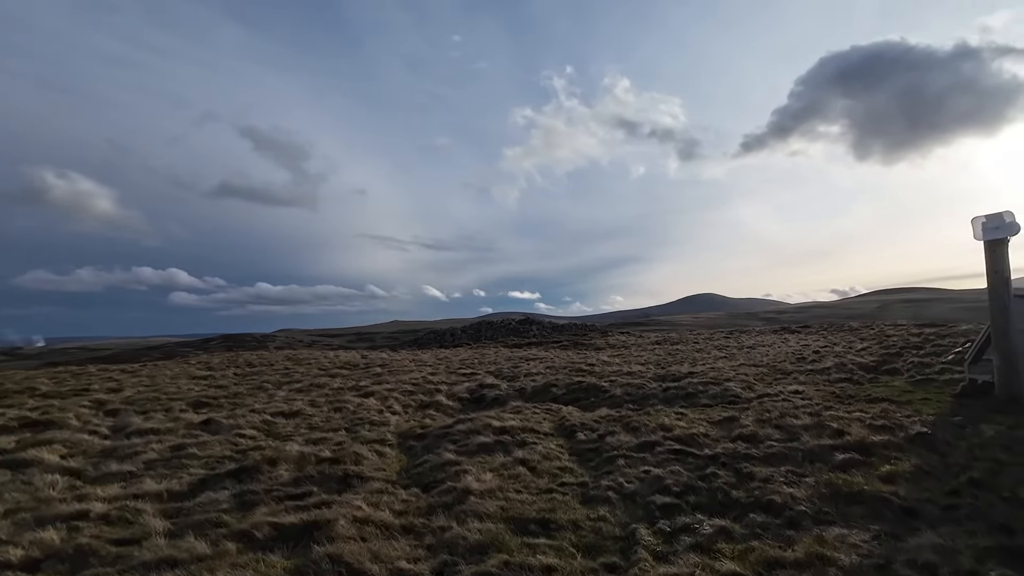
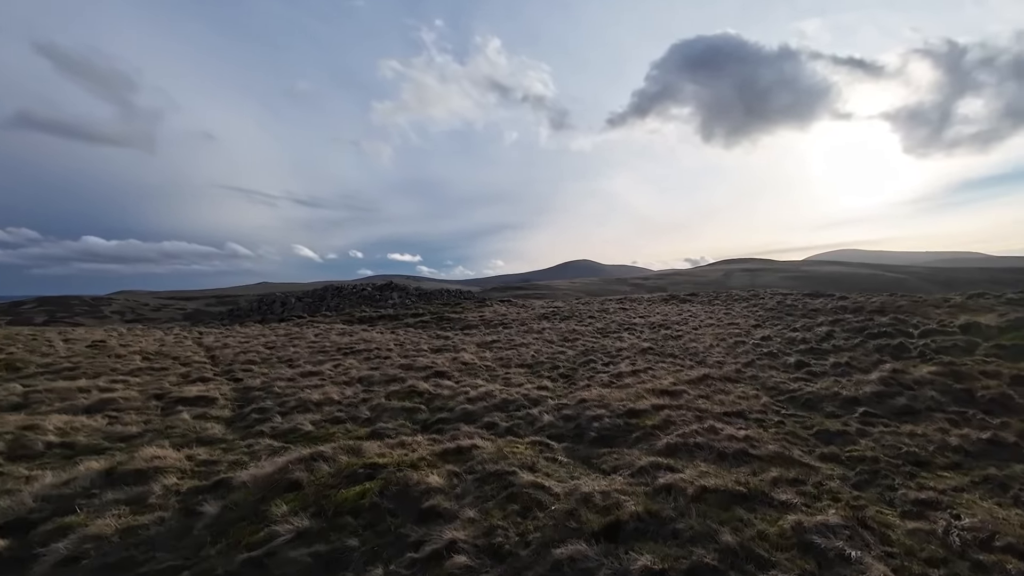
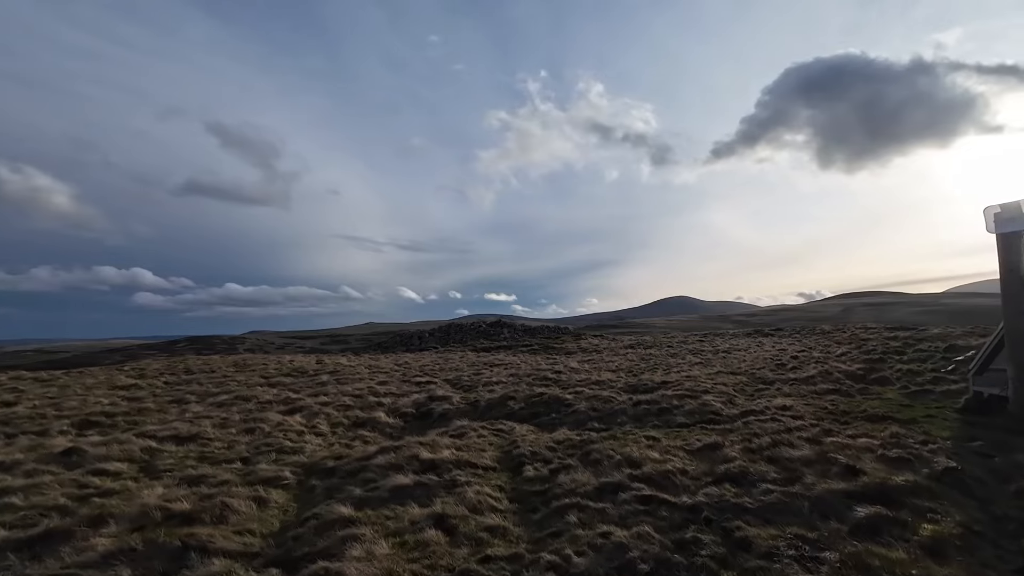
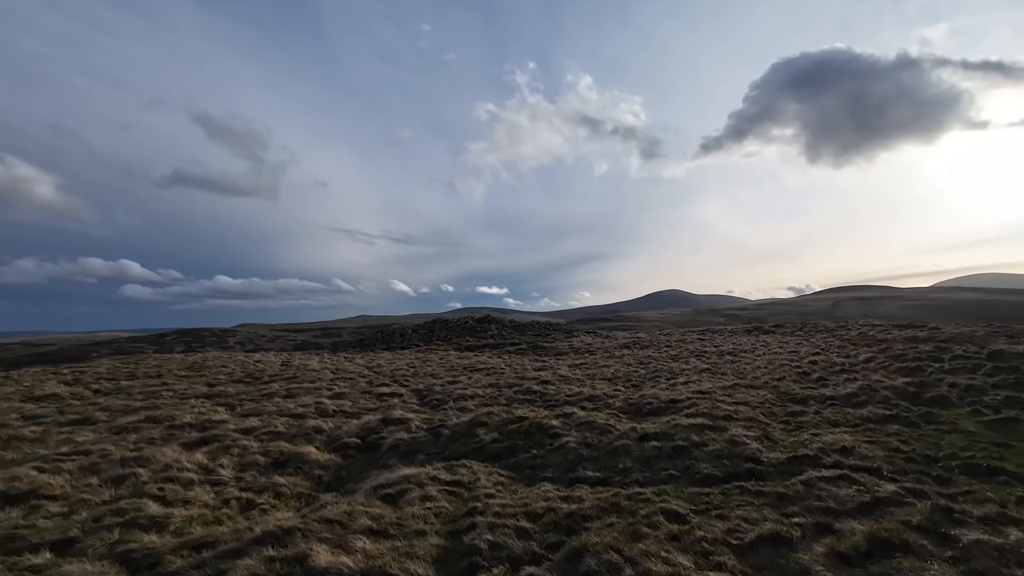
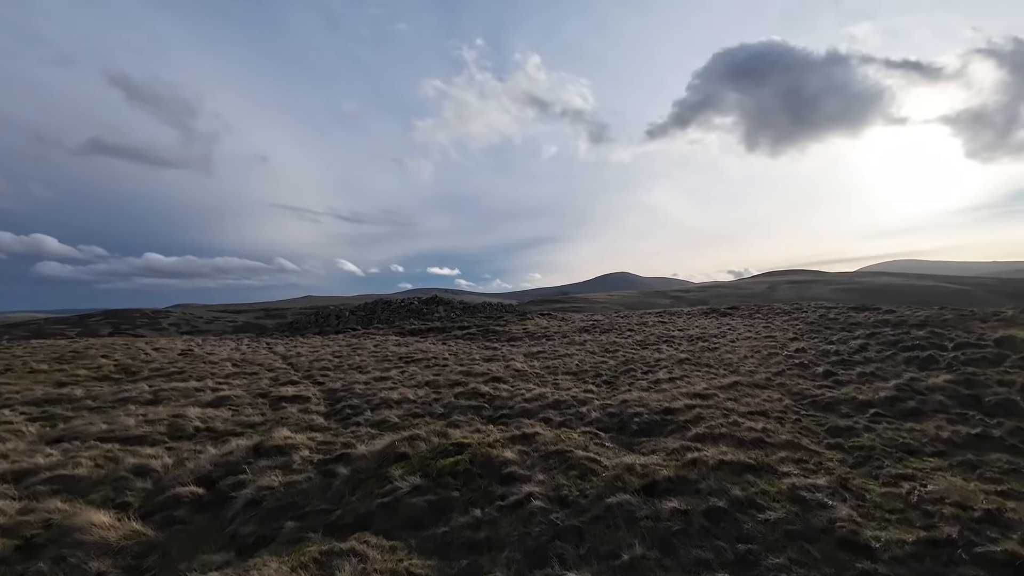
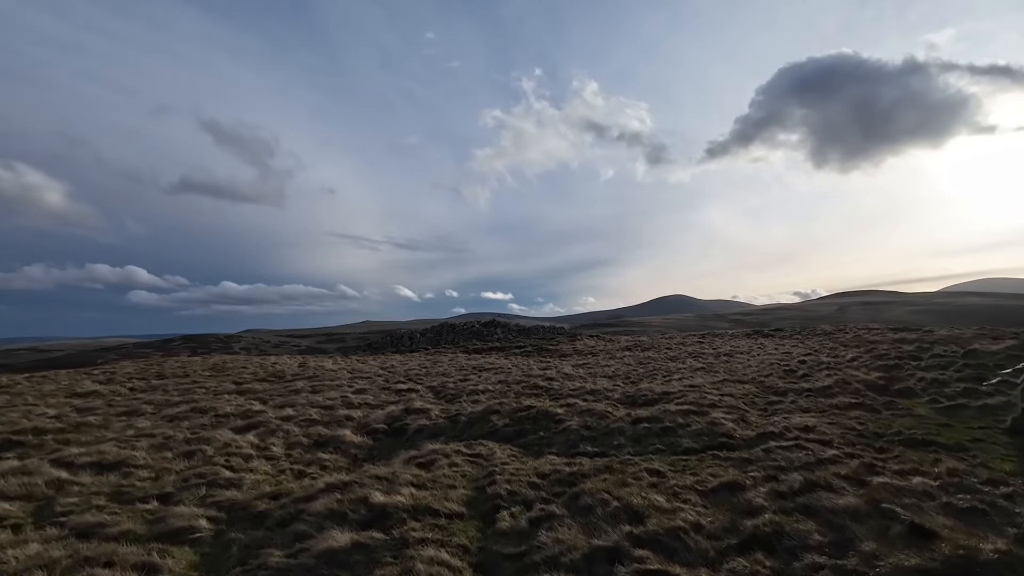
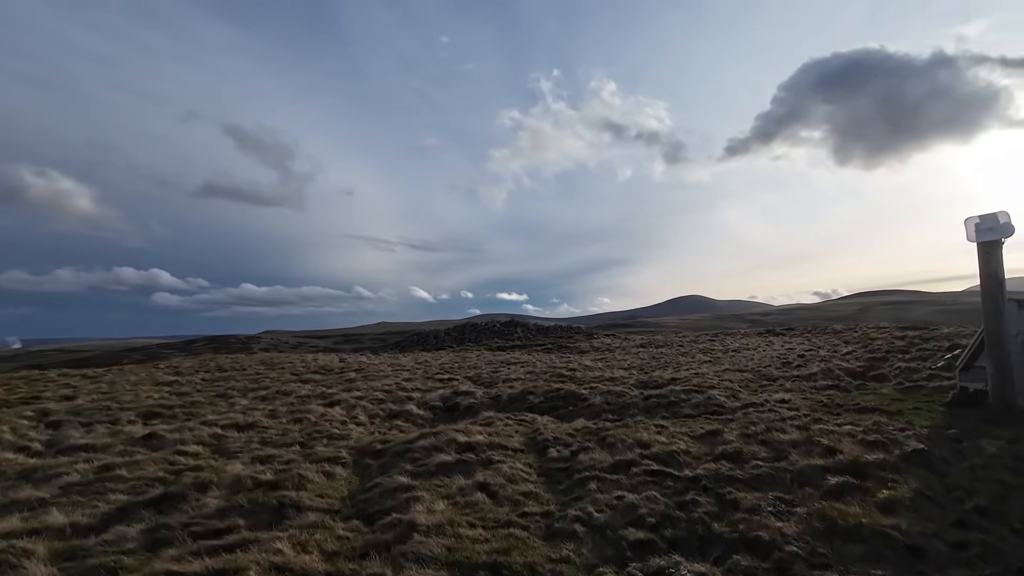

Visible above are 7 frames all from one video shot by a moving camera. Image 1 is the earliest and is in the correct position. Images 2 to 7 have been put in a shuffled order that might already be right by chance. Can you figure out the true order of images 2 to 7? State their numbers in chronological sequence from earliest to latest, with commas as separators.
7, 3, 6, 4, 5, 2
